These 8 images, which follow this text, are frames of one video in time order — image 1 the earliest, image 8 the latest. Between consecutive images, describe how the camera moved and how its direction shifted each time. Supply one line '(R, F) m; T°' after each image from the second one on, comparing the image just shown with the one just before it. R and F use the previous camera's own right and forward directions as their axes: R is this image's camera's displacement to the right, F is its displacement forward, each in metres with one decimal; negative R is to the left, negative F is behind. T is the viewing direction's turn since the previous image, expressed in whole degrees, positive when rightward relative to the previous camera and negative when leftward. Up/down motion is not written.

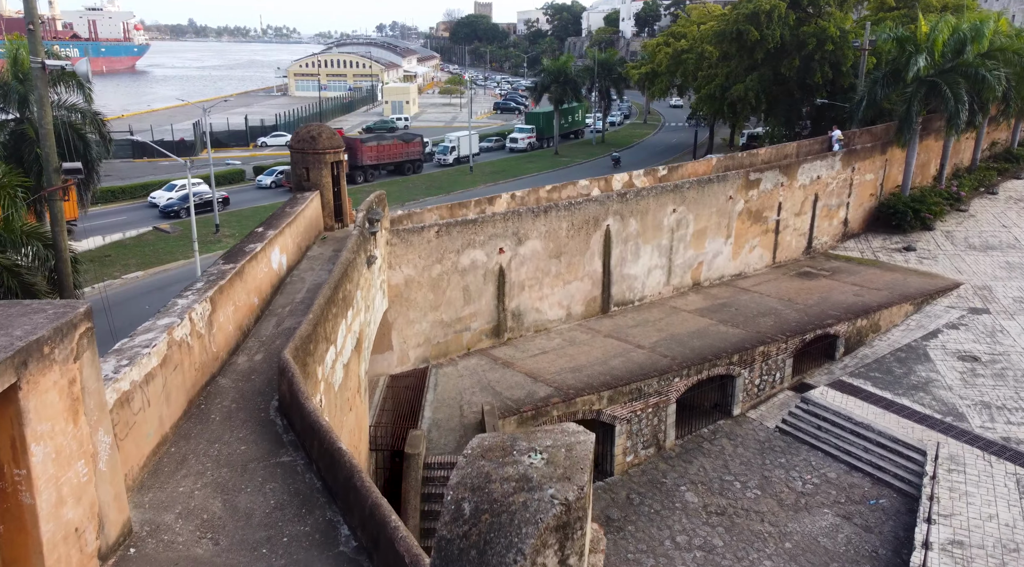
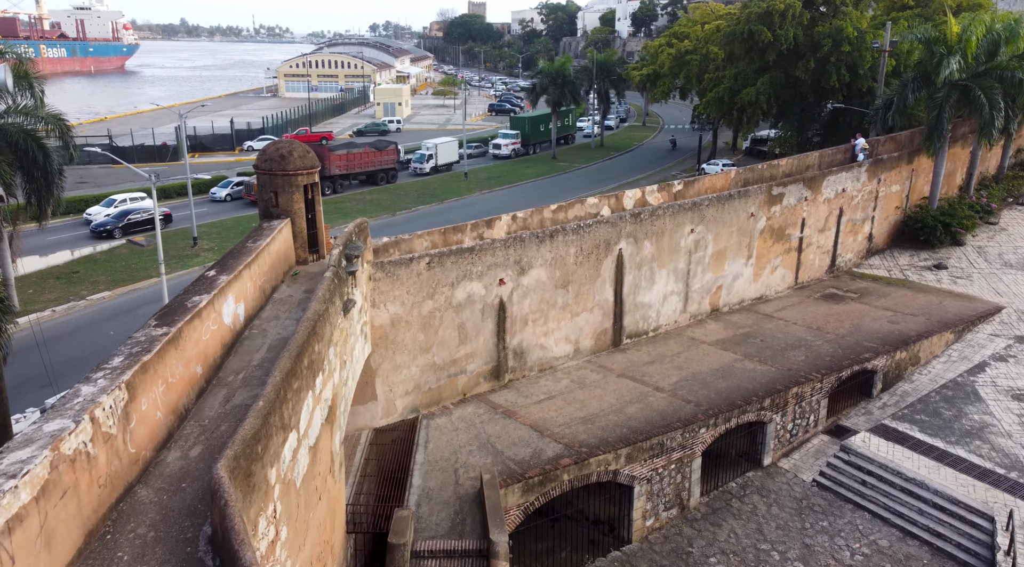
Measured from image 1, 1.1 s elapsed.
(-0.1, +1.9) m; 0°
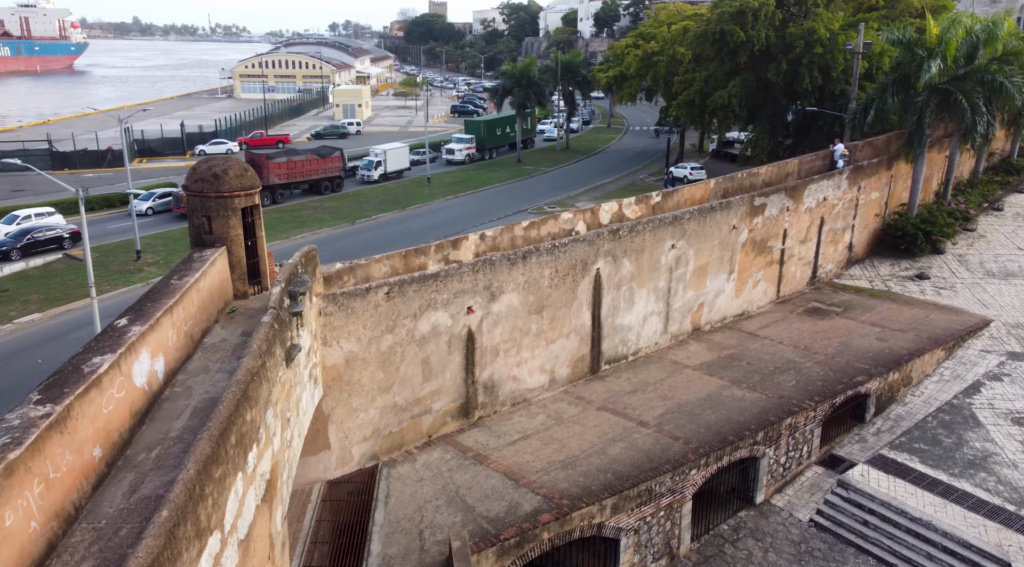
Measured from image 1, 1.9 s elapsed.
(-0.1, +1.3) m; +3°
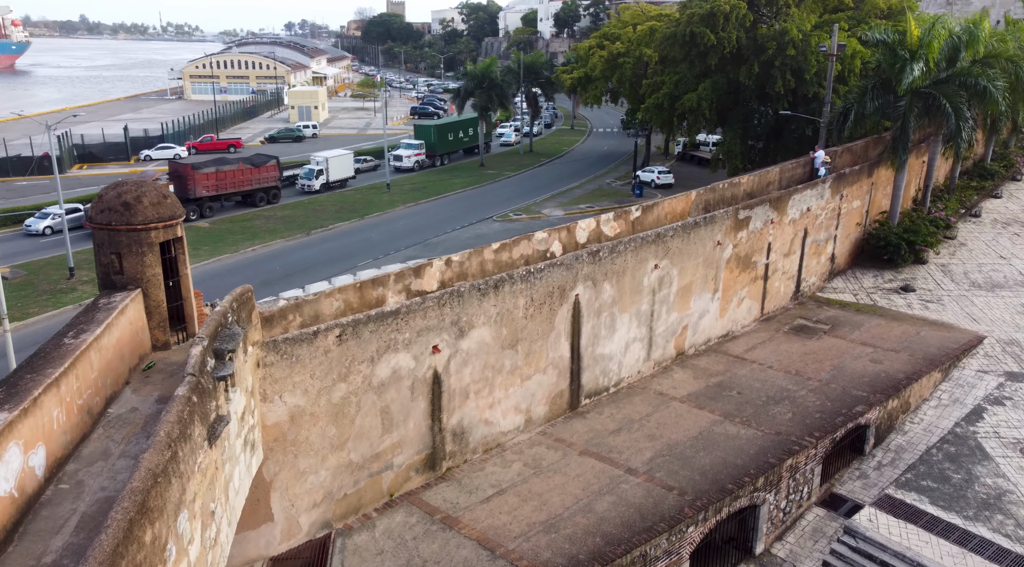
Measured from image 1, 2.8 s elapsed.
(-0.1, +1.5) m; +3°
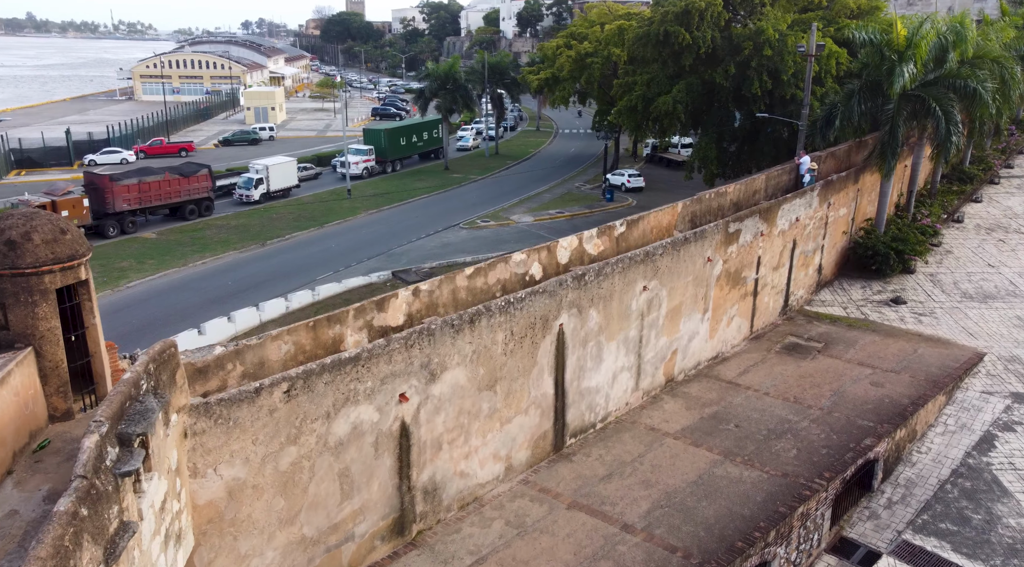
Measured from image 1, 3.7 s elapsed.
(-0.2, +1.4) m; +3°
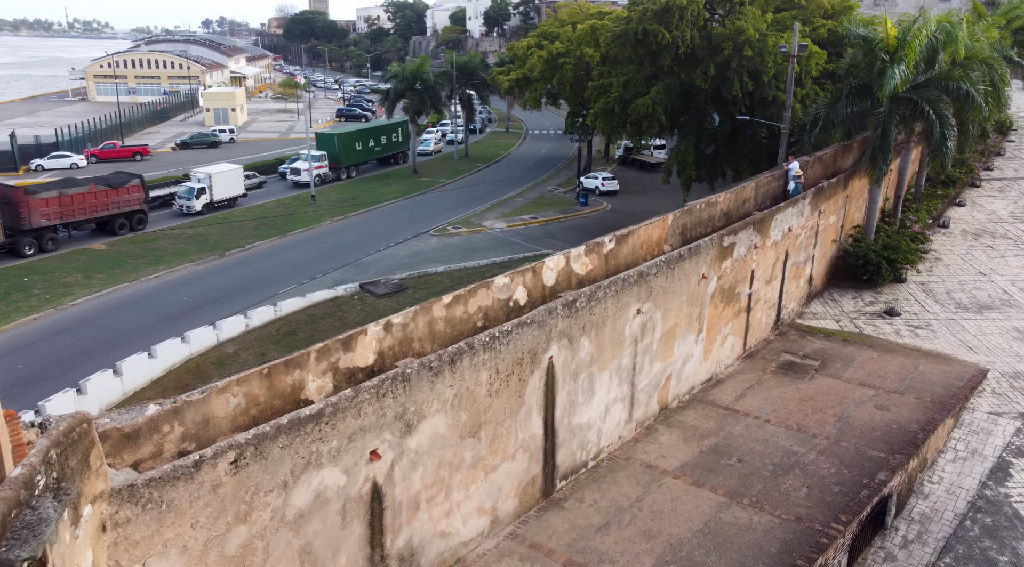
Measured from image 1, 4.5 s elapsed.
(-0.2, +1.2) m; +2°
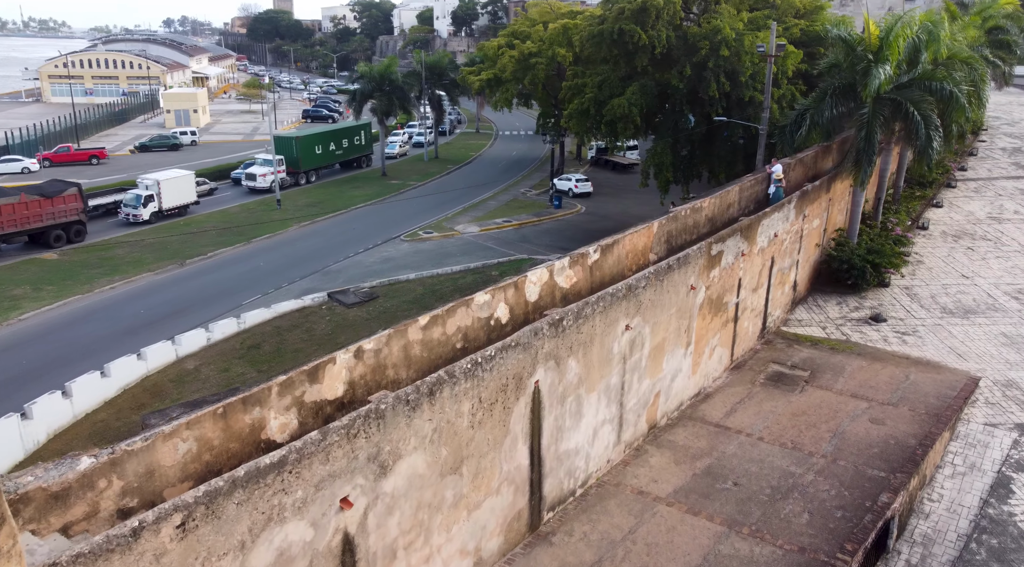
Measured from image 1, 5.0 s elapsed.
(-0.1, +0.8) m; +2°
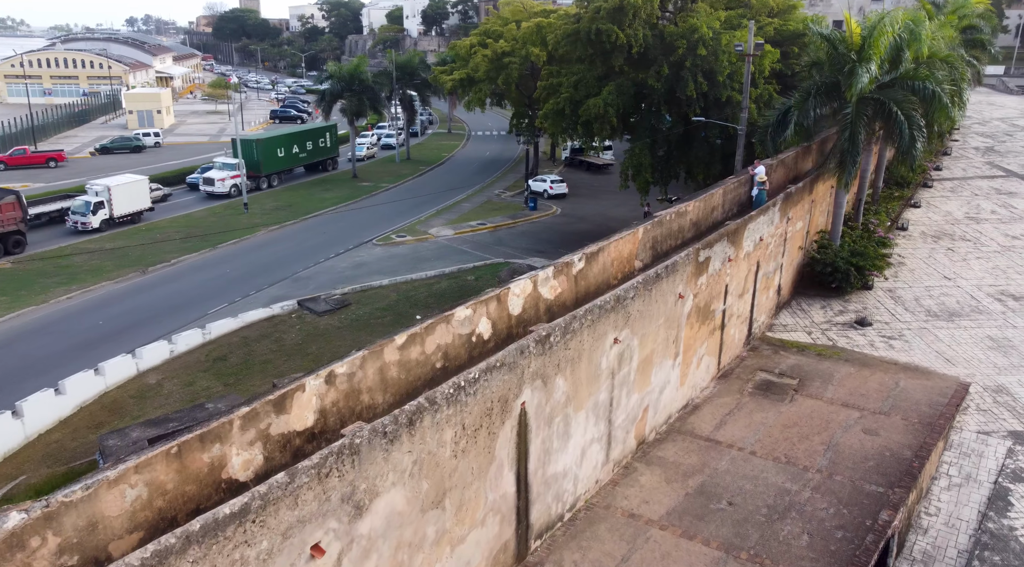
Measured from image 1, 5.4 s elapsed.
(-0.1, +0.7) m; +2°
